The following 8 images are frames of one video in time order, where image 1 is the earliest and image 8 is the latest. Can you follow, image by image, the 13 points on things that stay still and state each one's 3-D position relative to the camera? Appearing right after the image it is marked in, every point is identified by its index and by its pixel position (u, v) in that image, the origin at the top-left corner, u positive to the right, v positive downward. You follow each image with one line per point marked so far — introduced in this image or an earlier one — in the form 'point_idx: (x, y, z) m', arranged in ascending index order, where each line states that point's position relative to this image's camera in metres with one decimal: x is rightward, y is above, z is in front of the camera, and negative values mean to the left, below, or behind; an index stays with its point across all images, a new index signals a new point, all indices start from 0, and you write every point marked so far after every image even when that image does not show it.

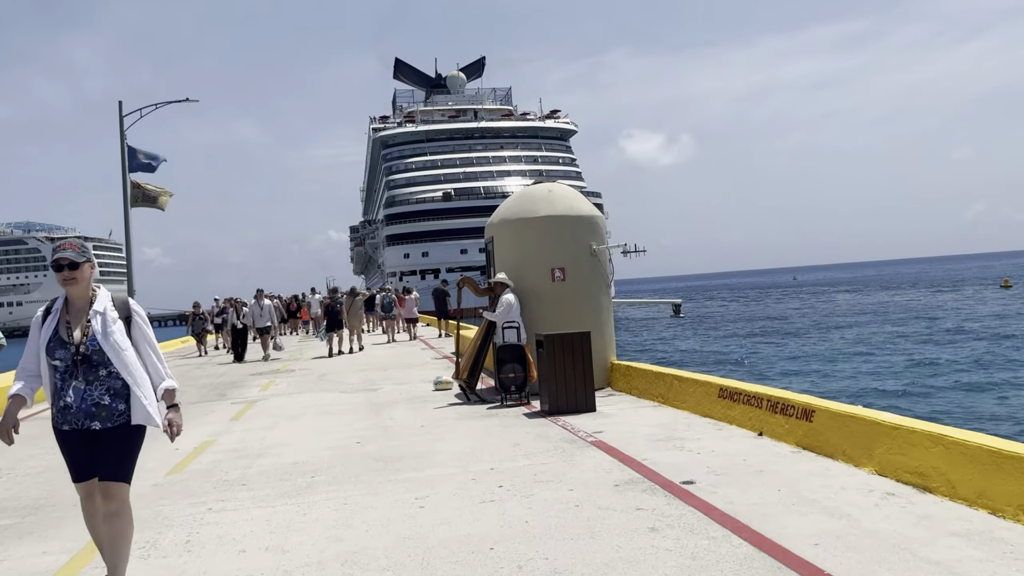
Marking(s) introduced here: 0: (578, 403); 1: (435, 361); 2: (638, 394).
0: (+0.8, -1.4, +9.9) m
1: (-1.7, -1.7, +18.7) m
2: (+1.7, -1.4, +11.1) m
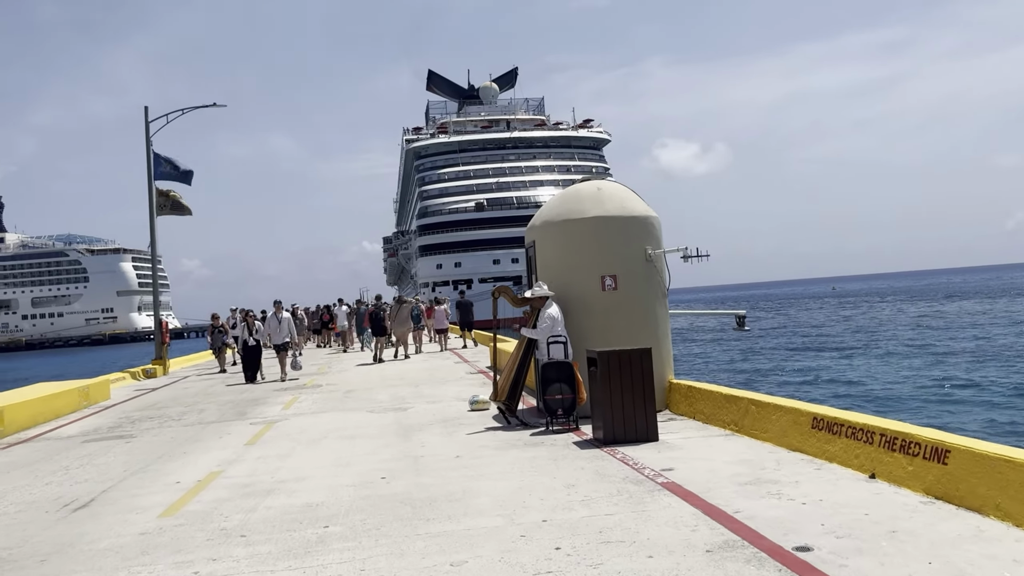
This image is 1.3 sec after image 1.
0: (+1.3, -1.5, +8.5) m
1: (-0.9, -1.9, +17.4) m
2: (+2.2, -1.5, +9.6) m
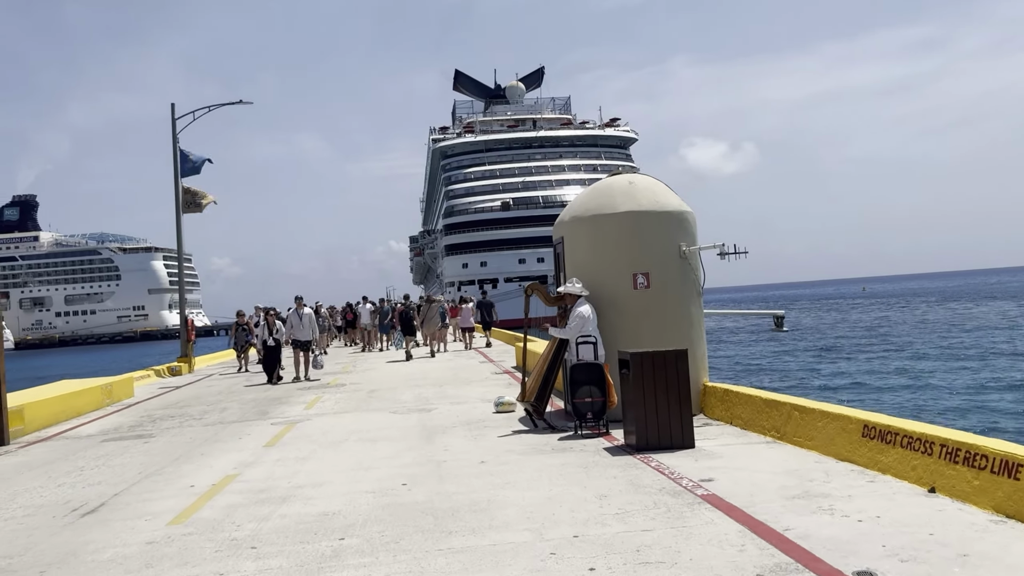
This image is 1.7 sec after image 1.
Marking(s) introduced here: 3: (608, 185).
0: (+1.6, -1.5, +8.1) m
1: (-0.3, -1.8, +17.0) m
2: (+2.6, -1.5, +9.2) m
3: (+1.2, +1.3, +10.7) m
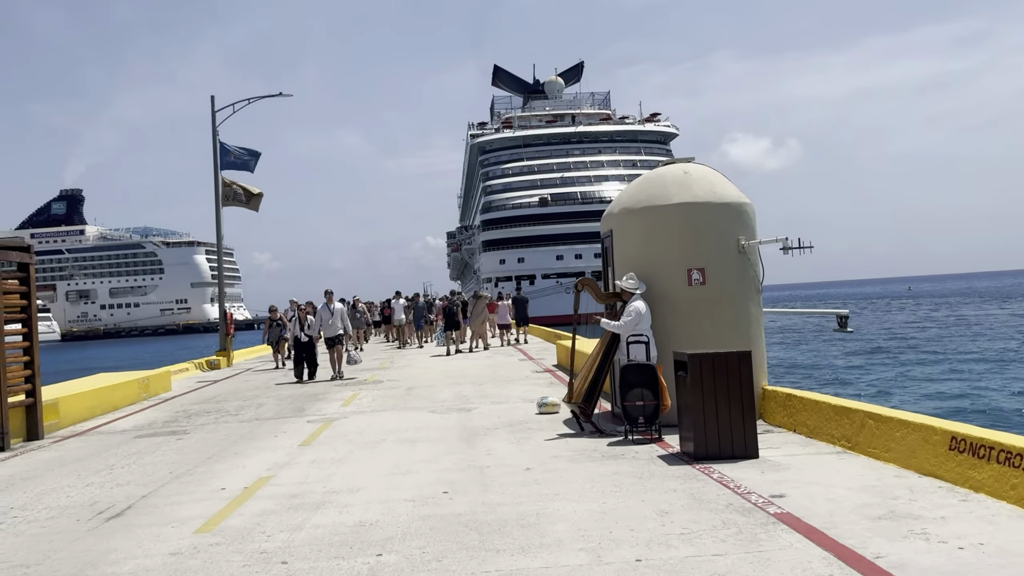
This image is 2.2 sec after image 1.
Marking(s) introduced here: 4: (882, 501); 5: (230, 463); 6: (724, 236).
0: (+2.0, -1.4, +7.5) m
1: (+0.5, -1.7, +16.5) m
2: (+3.0, -1.5, +8.5) m
3: (+1.8, +1.4, +10.1) m
4: (+2.6, -1.5, +5.8) m
5: (-3.1, -1.9, +9.1) m
6: (+2.5, +0.6, +9.7) m
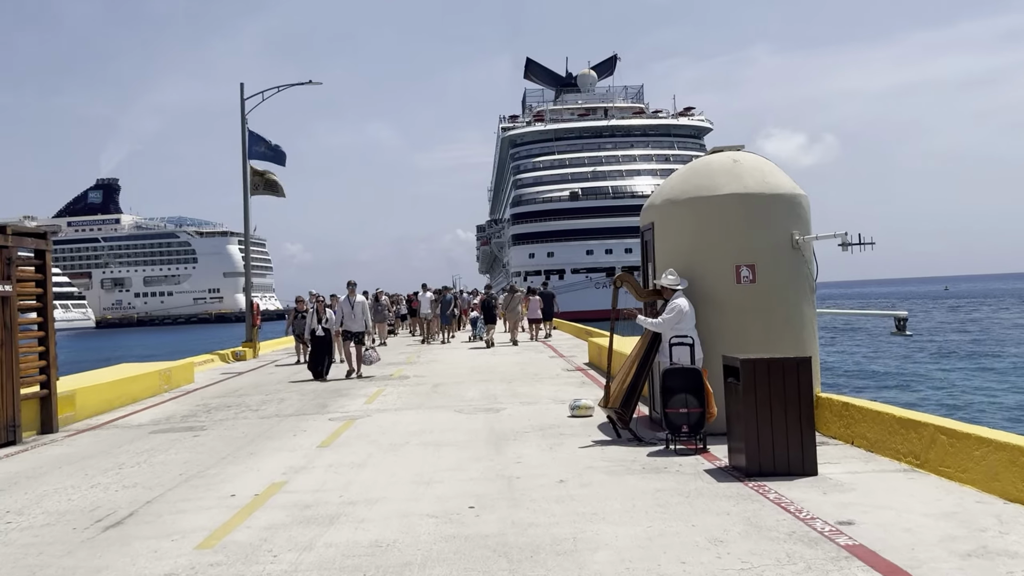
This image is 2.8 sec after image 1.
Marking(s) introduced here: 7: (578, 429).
0: (+2.3, -1.4, +6.8) m
1: (+1.1, -1.7, +15.8) m
2: (+3.3, -1.5, +7.8) m
3: (+2.2, +1.4, +9.4) m
4: (+2.8, -1.5, +5.1) m
5: (-2.8, -1.8, +8.5) m
6: (+2.9, +0.6, +8.9) m
7: (+0.8, -1.7, +9.7) m
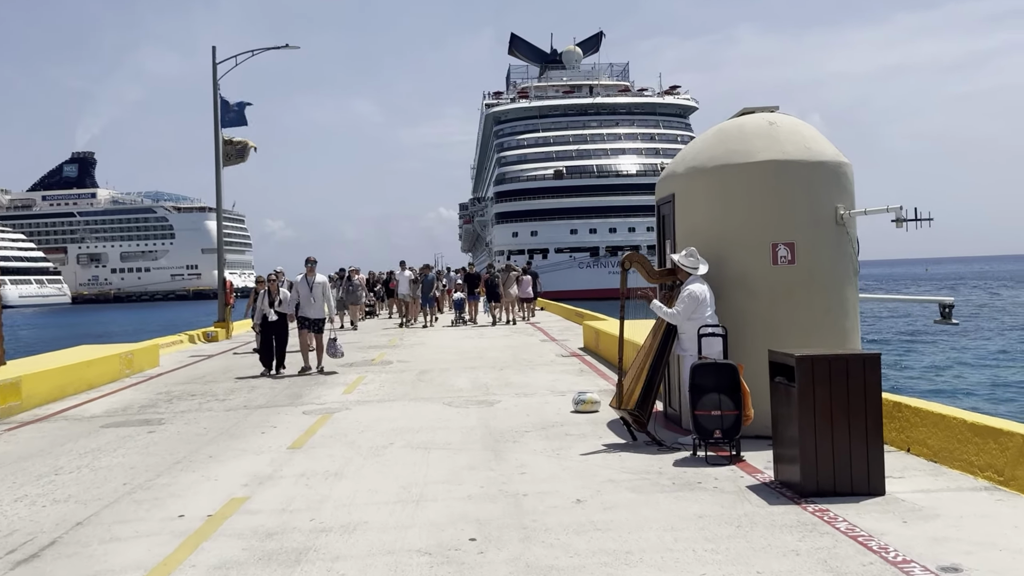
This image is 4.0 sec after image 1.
0: (+2.3, -1.3, +5.7) m
1: (+0.9, -1.3, +14.7) m
2: (+3.4, -1.4, +6.7) m
3: (+2.2, +1.6, +8.2) m
4: (+2.9, -1.4, +3.9) m
5: (-2.7, -1.6, +7.3) m
6: (+2.9, +0.8, +7.8) m
7: (+0.8, -1.5, +8.5) m
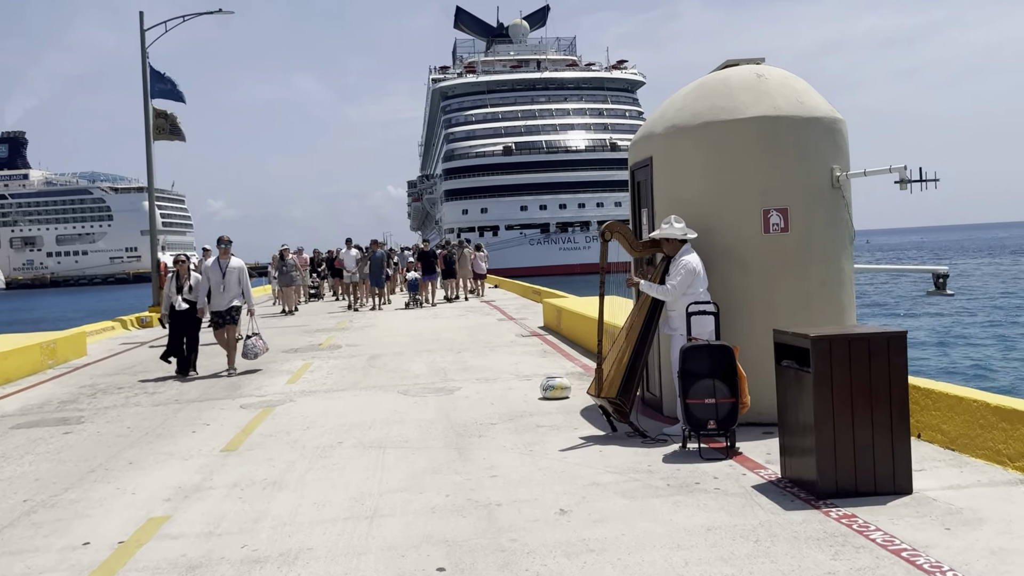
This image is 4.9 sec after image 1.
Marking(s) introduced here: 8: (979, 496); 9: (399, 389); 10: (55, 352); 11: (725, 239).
0: (+2.2, -1.1, +4.9) m
1: (+0.2, -0.9, +13.8) m
2: (+3.1, -1.1, +6.0) m
3: (+1.9, +1.8, +7.3) m
4: (+2.8, -1.3, +3.2) m
5: (-3.0, -1.5, +6.3) m
6: (+2.5, +1.0, +7.0) m
7: (+0.4, -1.2, +7.7) m
8: (+2.7, -1.2, +4.9) m
9: (-1.4, -1.2, +10.0) m
10: (-7.9, -1.1, +14.3) m
11: (+1.8, +0.4, +7.1) m
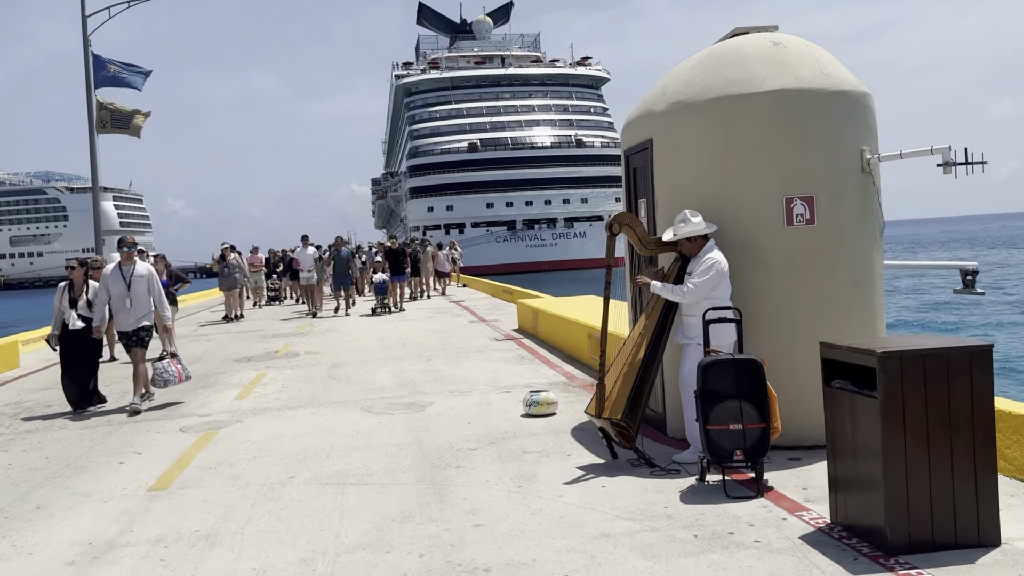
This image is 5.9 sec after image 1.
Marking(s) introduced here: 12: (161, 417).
0: (+2.1, -1.1, +4.0) m
1: (-0.2, -0.9, +12.8) m
2: (+3.1, -1.1, +5.1) m
3: (+1.7, +1.8, +6.4) m
4: (+2.9, -1.3, +2.3) m
5: (-3.1, -1.6, +5.1) m
6: (+2.4, +1.0, +6.0) m
7: (+0.3, -1.2, +6.7) m
8: (+2.7, -1.2, +3.9) m
9: (-1.6, -1.3, +8.9) m
10: (-8.3, -1.2, +12.9) m
11: (+1.7, +0.4, +6.1) m
12: (-3.7, -1.4, +8.9) m
